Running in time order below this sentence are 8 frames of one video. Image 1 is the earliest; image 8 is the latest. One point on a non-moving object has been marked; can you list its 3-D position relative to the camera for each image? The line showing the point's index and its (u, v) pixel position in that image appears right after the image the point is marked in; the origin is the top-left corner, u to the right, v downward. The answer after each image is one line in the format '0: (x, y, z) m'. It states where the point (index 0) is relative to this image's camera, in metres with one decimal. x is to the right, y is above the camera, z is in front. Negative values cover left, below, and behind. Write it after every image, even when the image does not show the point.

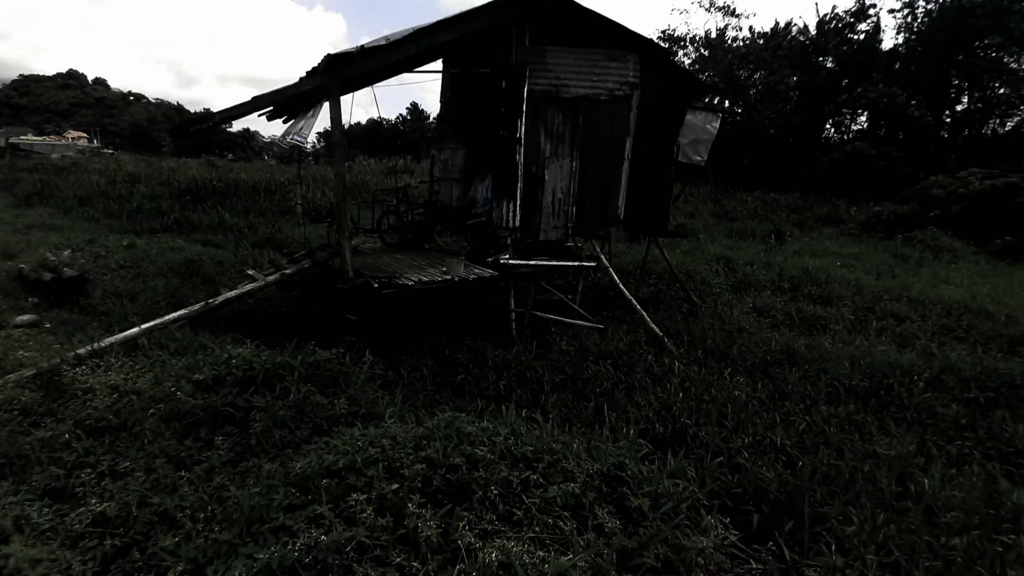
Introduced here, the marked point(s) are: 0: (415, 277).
0: (-1.3, +0.1, +6.6) m
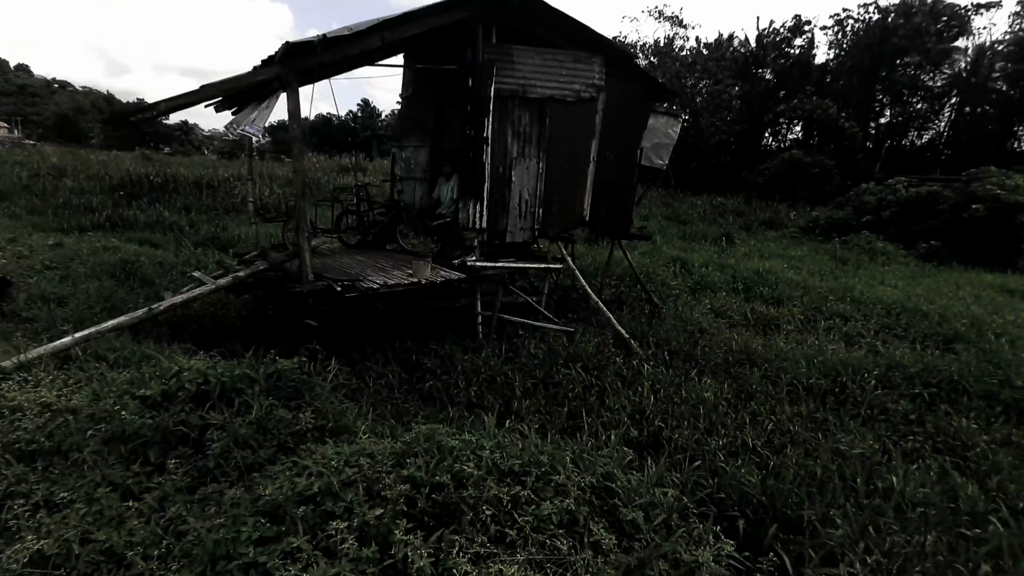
0: (-1.6, +0.1, +6.3) m
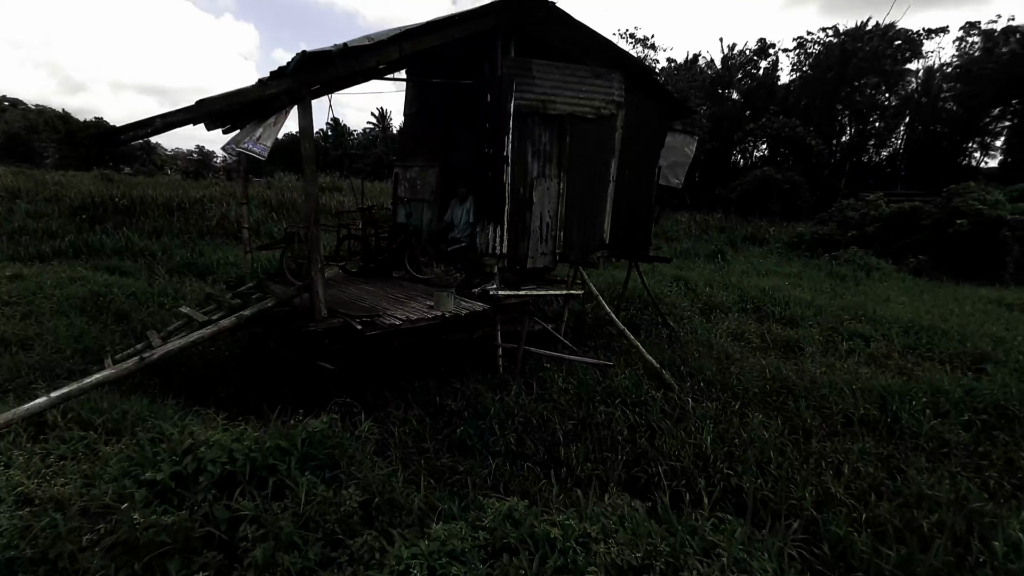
0: (-1.2, -0.3, +5.7) m
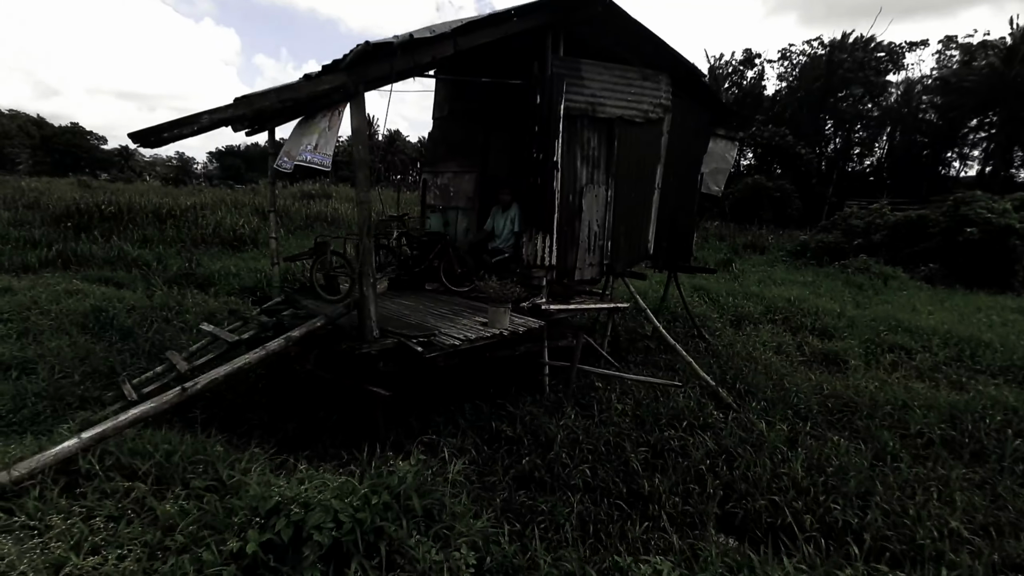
0: (-0.6, -0.5, +5.2) m
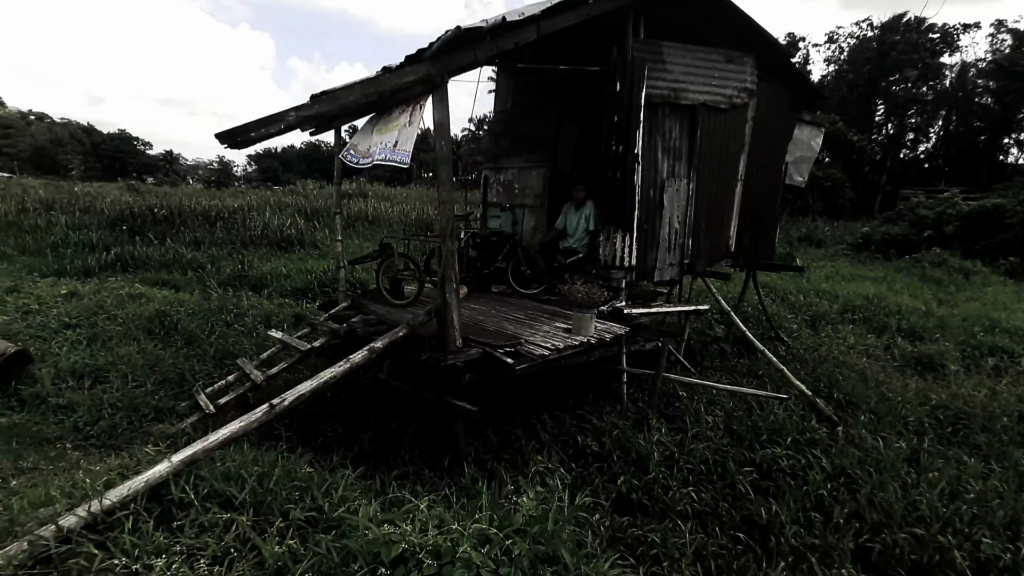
0: (+0.3, -0.5, +4.8) m
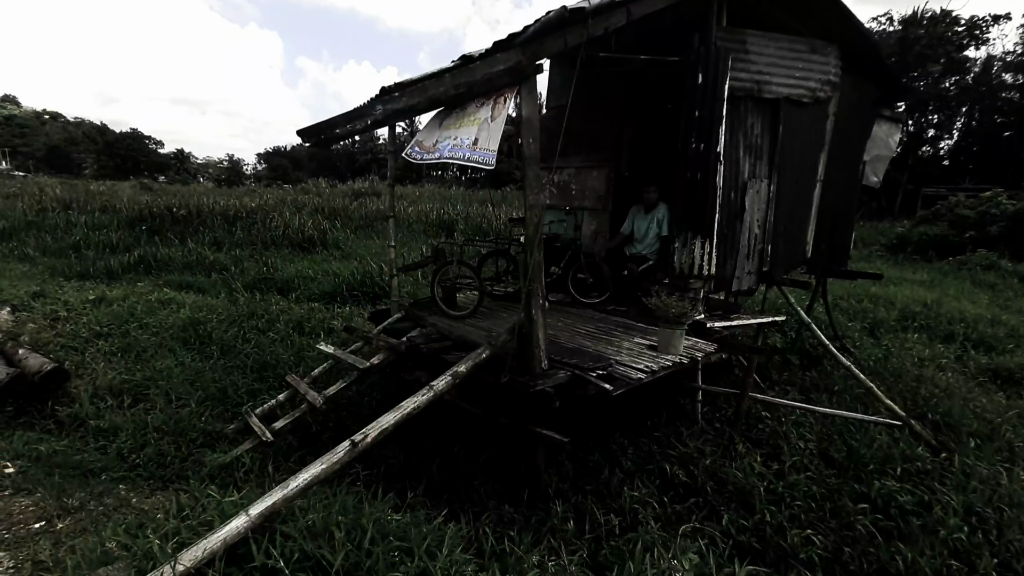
0: (+1.0, -0.6, +4.3) m
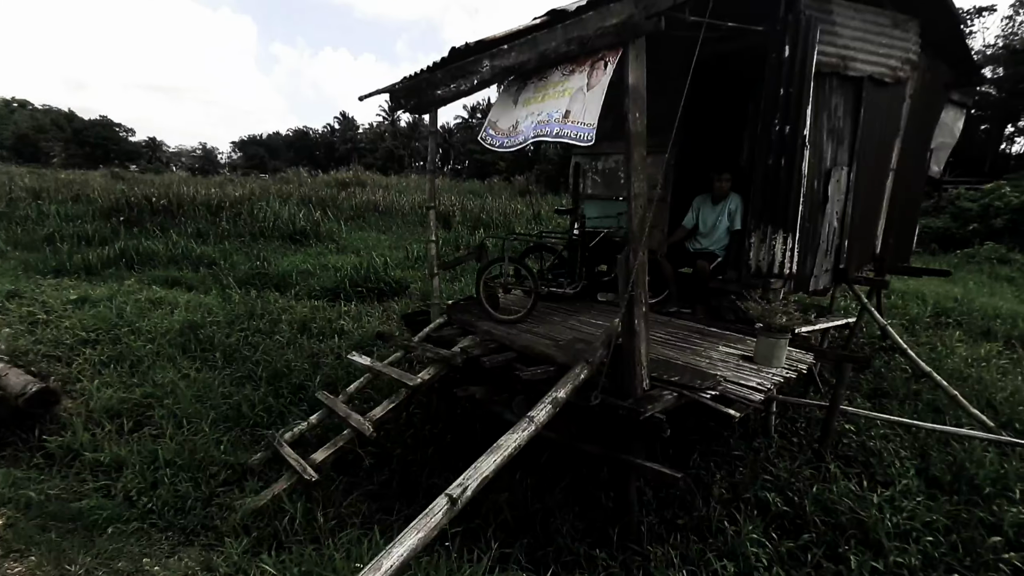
0: (+1.7, -0.7, +3.7) m
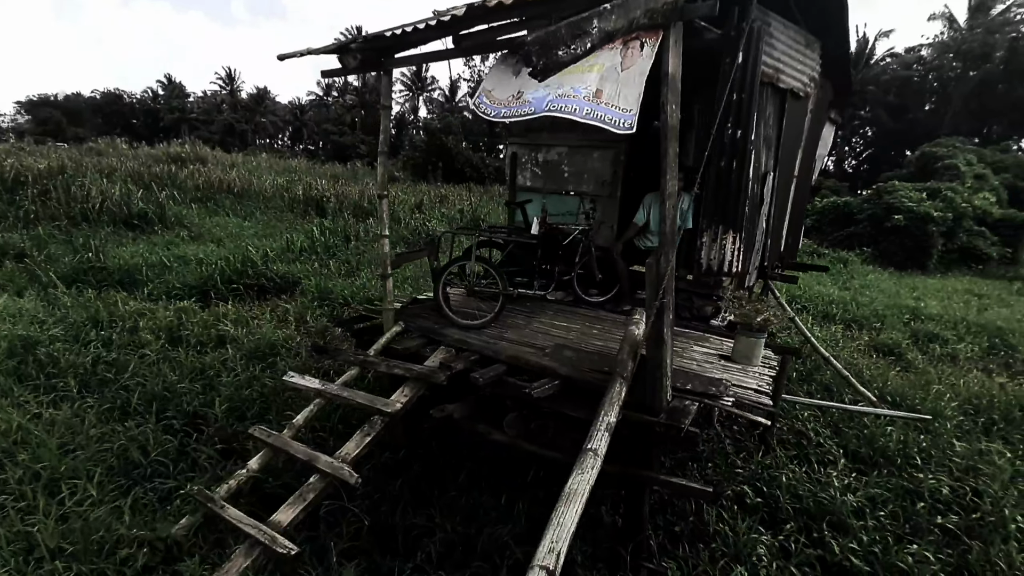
0: (+1.6, -0.7, +3.7) m
